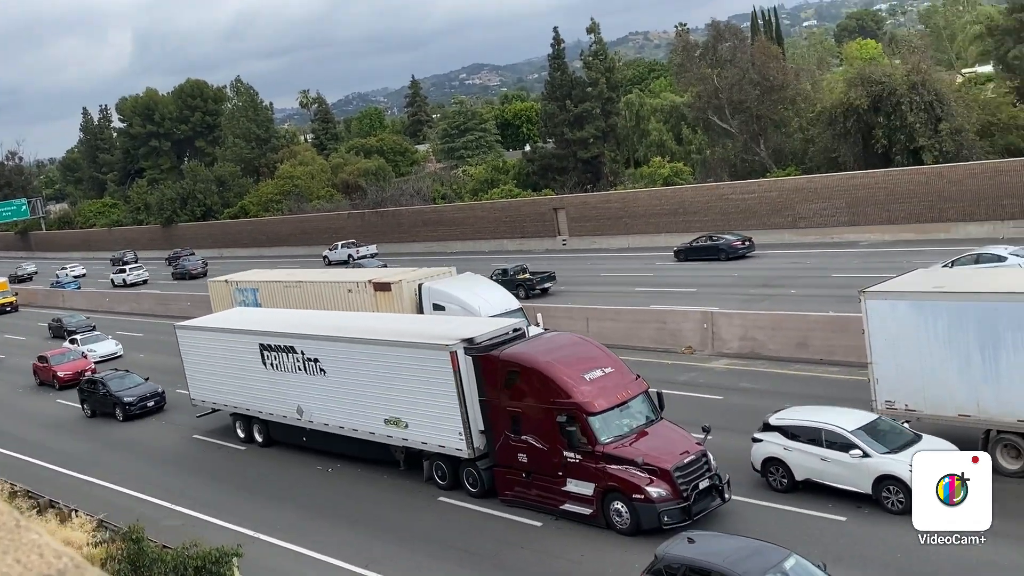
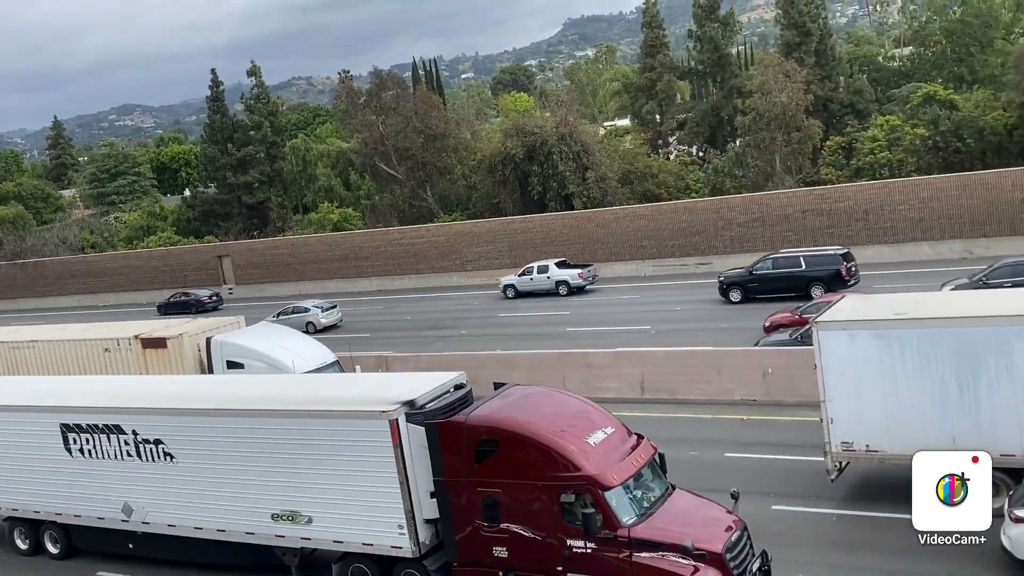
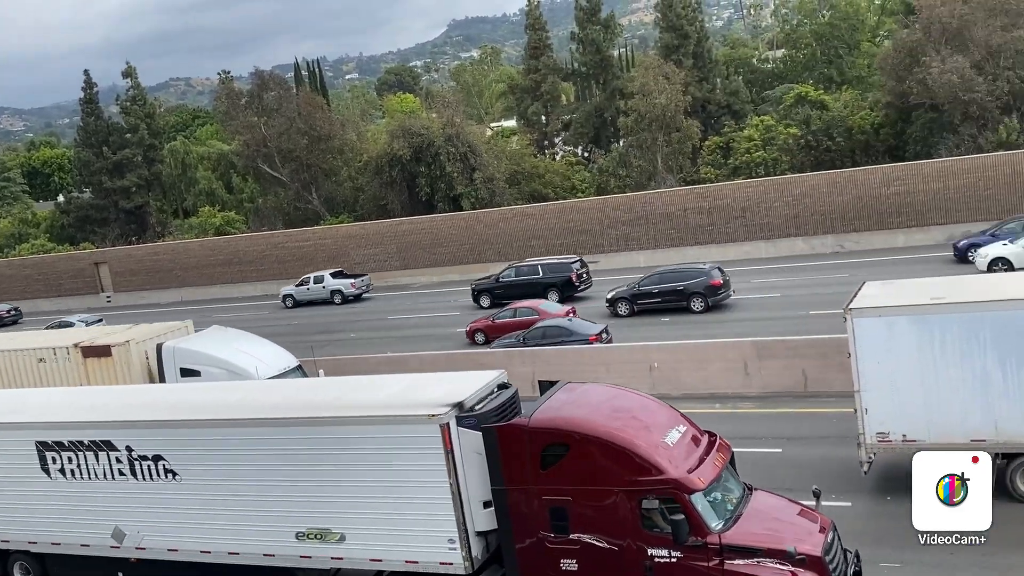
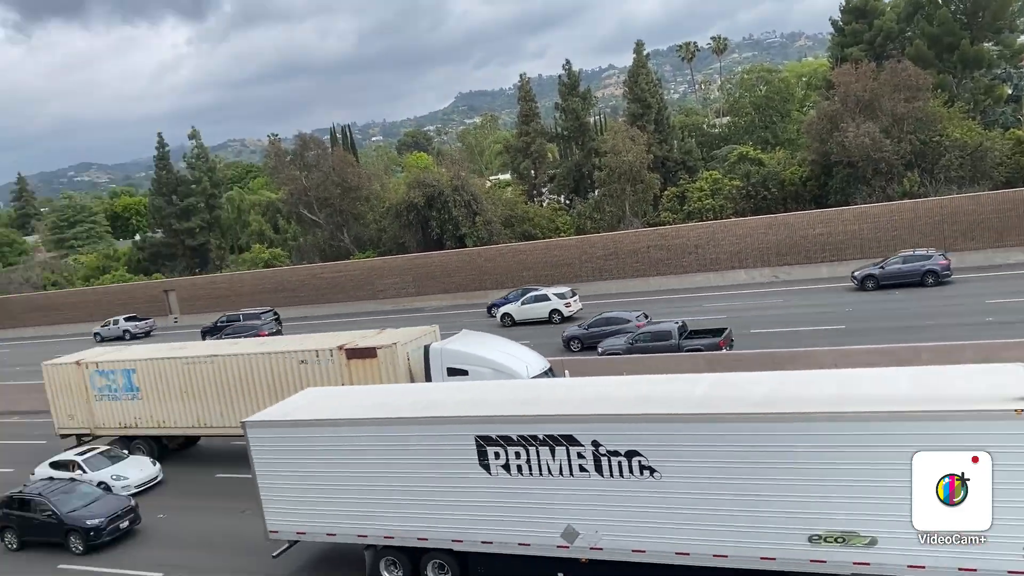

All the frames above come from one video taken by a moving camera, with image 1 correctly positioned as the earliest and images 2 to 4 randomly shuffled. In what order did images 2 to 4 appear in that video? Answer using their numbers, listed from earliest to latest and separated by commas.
2, 3, 4
